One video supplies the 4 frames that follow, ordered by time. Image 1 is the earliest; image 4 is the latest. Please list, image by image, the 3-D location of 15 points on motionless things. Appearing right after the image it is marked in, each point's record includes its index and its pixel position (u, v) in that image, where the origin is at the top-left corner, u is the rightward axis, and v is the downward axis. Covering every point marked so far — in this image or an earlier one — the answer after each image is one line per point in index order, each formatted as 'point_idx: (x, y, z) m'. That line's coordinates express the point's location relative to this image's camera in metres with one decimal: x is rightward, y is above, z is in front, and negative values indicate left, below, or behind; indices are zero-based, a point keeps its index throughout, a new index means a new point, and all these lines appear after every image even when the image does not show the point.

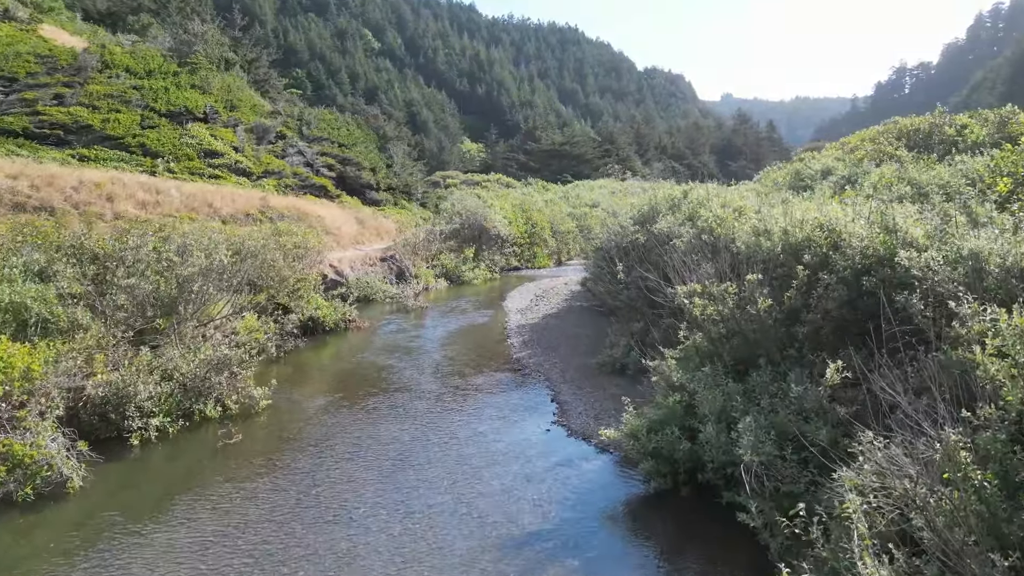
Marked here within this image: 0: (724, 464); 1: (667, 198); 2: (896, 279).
0: (+2.3, -1.9, +6.8) m
1: (+3.6, +2.1, +14.7) m
2: (+4.3, +0.1, +6.9) m
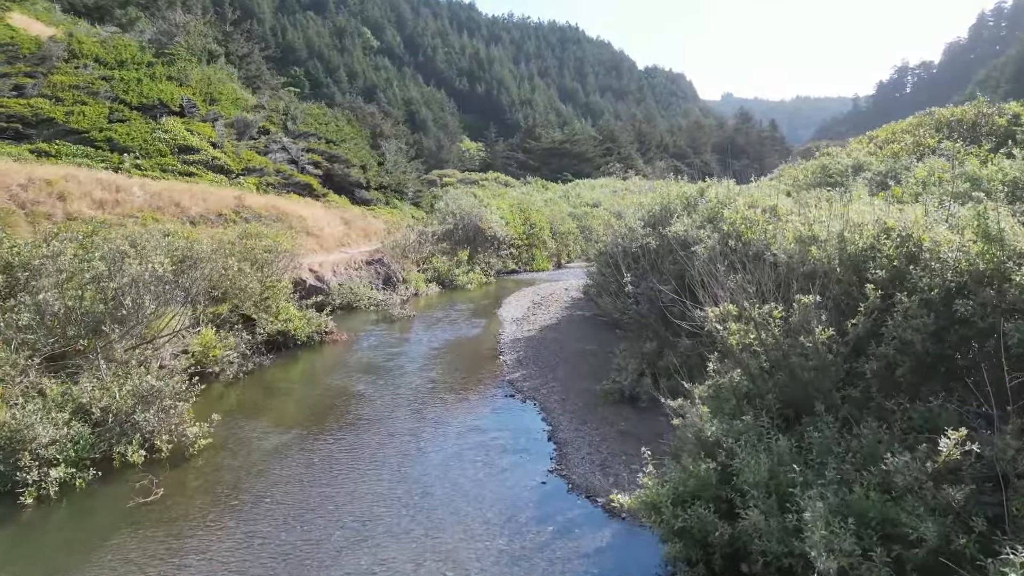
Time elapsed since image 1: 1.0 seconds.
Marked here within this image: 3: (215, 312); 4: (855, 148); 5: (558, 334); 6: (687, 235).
0: (+2.2, -2.2, +5.0) m
1: (+3.5, +1.8, +12.9) m
2: (+4.1, -0.1, +5.2) m
3: (-6.4, -0.5, +13.5) m
4: (+9.2, +3.7, +16.7) m
5: (+1.1, -1.1, +15.2) m
6: (+3.1, +0.8, +10.5) m
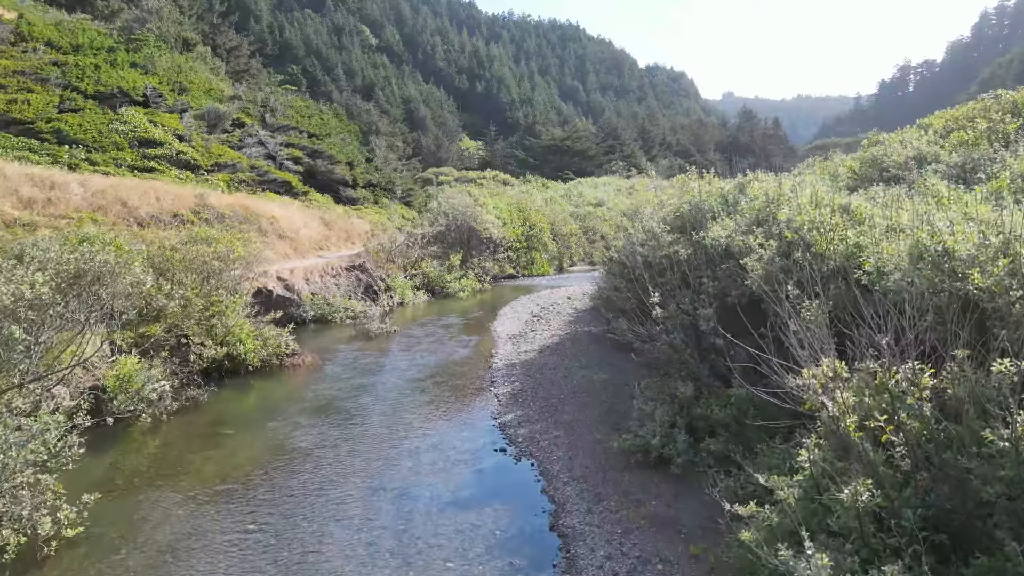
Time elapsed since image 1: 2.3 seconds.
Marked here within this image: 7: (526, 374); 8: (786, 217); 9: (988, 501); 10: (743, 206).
0: (+2.0, -2.5, +2.6) m
1: (+3.4, +1.5, +10.4) m
2: (+4.0, -0.4, +2.7) m
3: (-6.5, -0.8, +11.0) m
4: (+9.1, +3.4, +14.2) m
5: (+1.0, -1.4, +12.8) m
6: (+3.0, +0.5, +8.0) m
7: (+0.3, -1.7, +12.0) m
8: (+3.4, +0.9, +7.8) m
9: (+2.7, -1.2, +3.6) m
10: (+3.4, +1.2, +9.2) m
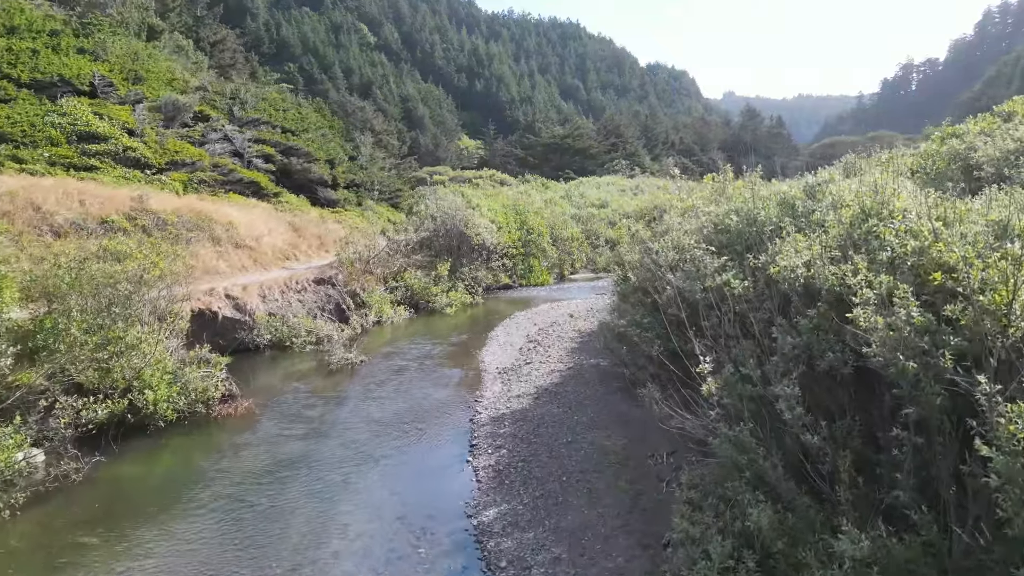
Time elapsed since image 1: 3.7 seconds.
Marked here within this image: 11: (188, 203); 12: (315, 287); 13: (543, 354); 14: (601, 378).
0: (+1.8, -3.0, -0.3) m
1: (+3.2, +1.0, +7.6) m
2: (+3.8, -0.9, -0.1) m
3: (-6.7, -1.3, +8.2) m
4: (+8.9, +2.9, +11.4) m
5: (+0.8, -1.9, +9.9) m
6: (+2.8, 0.0, +5.2) m
7: (+0.1, -2.2, +9.2) m
8: (+3.2, +0.4, +5.0) m
9: (+2.5, -1.7, +0.8) m
10: (+3.2, +0.7, +6.4) m
11: (-9.5, +2.4, +18.3) m
12: (-5.6, 0.0, +17.7) m
13: (+0.7, -1.4, +13.6) m
14: (+1.6, -1.6, +10.9) m
